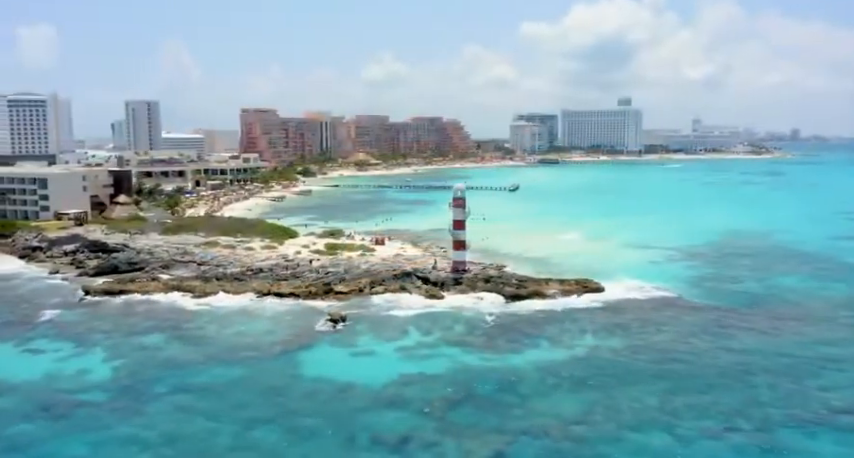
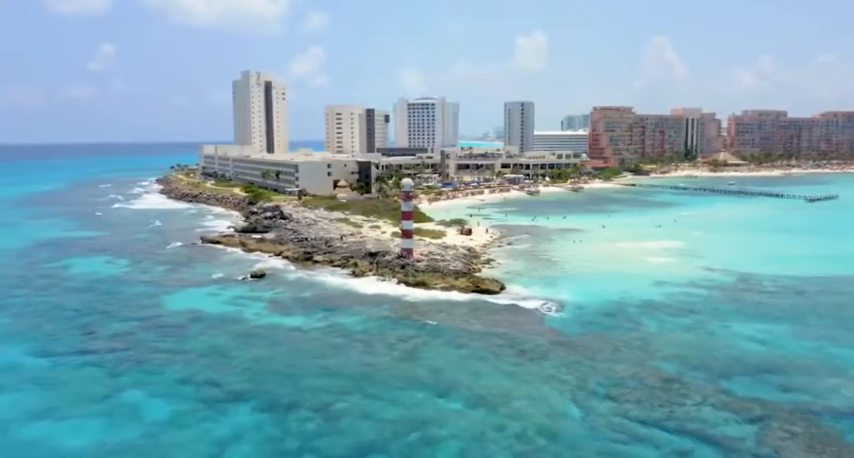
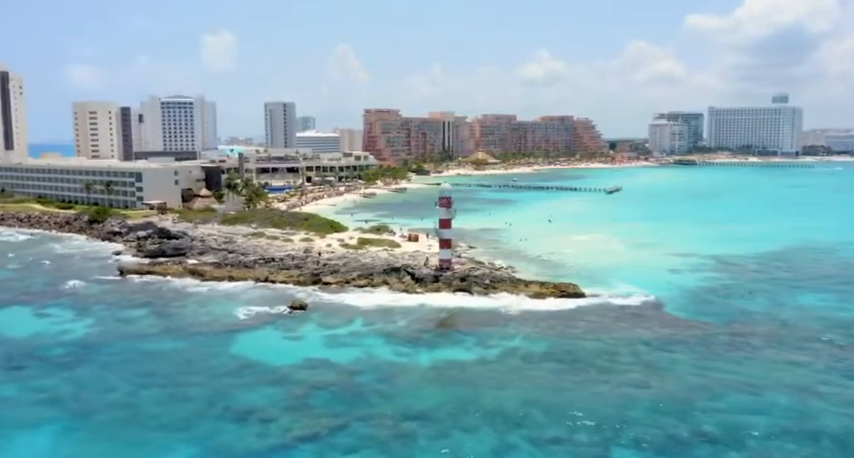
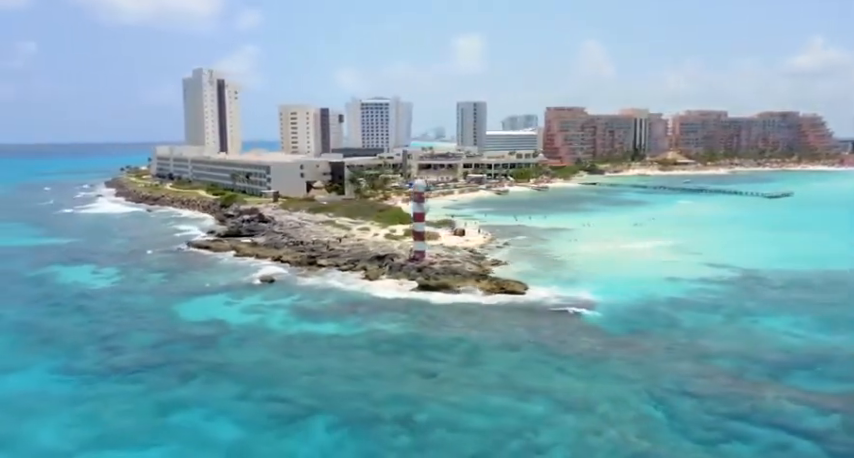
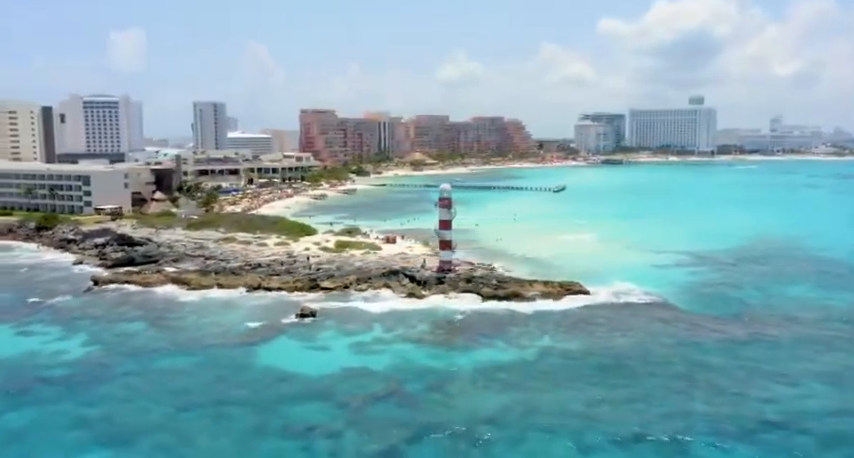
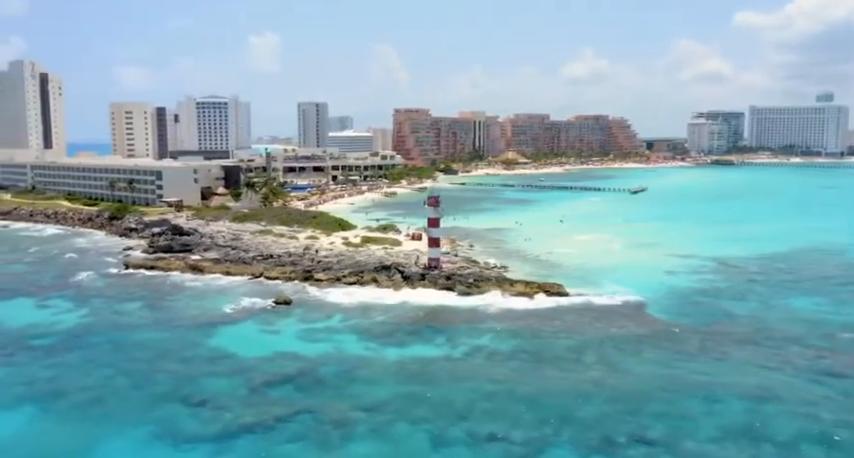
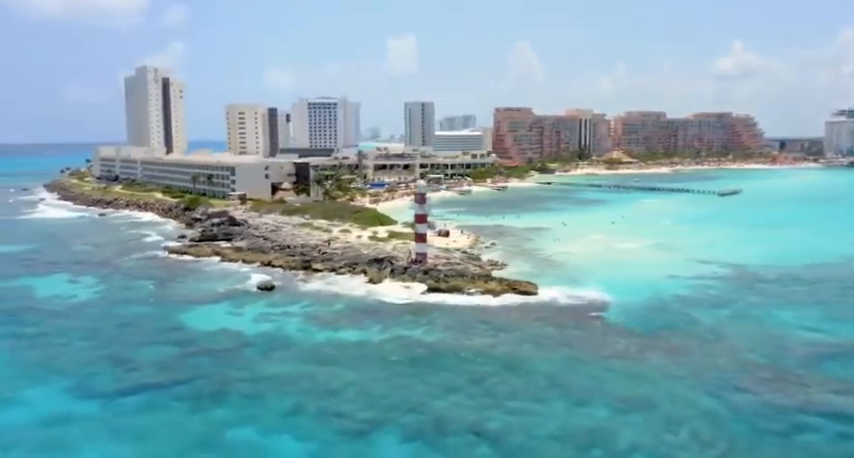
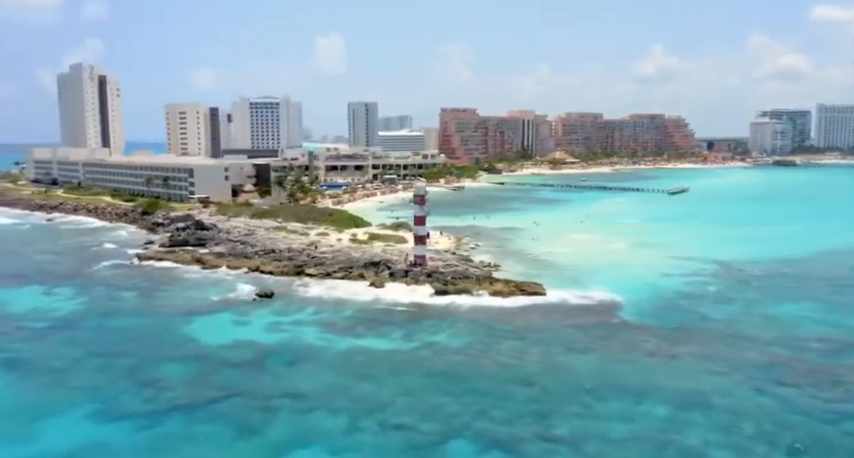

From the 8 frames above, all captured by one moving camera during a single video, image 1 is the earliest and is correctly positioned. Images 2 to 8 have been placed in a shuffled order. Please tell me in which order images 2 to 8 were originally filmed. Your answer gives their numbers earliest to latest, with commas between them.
5, 3, 6, 8, 7, 4, 2
